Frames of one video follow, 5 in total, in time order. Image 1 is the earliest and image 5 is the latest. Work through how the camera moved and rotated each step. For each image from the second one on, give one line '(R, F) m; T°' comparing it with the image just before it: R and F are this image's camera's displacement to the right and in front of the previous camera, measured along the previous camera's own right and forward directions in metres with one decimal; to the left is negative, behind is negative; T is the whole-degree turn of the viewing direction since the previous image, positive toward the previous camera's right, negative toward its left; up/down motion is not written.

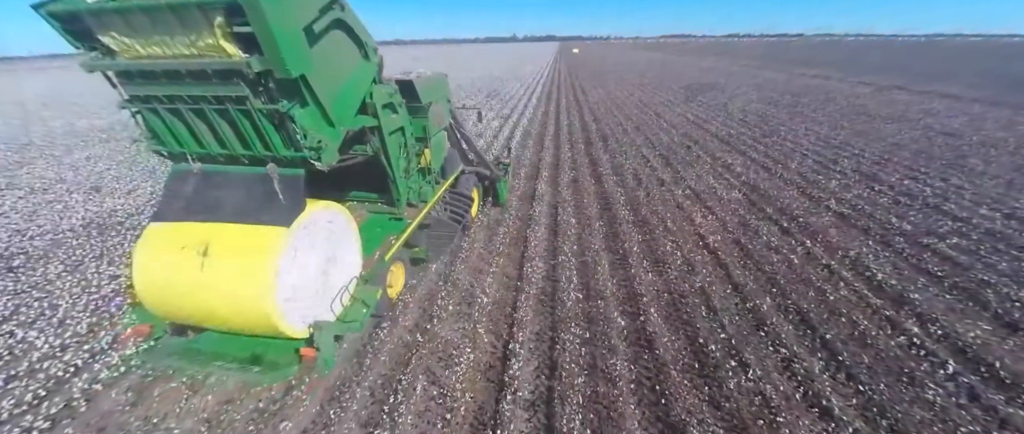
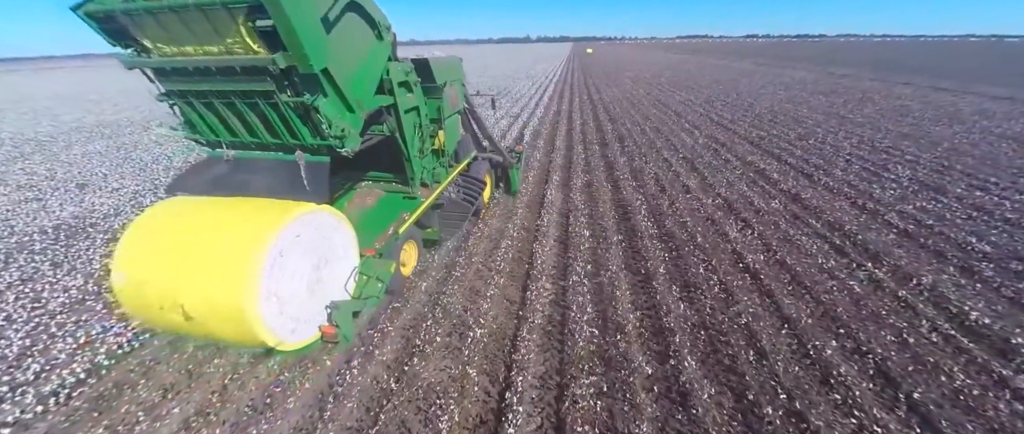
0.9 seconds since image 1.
(+0.1, +0.9) m; -2°
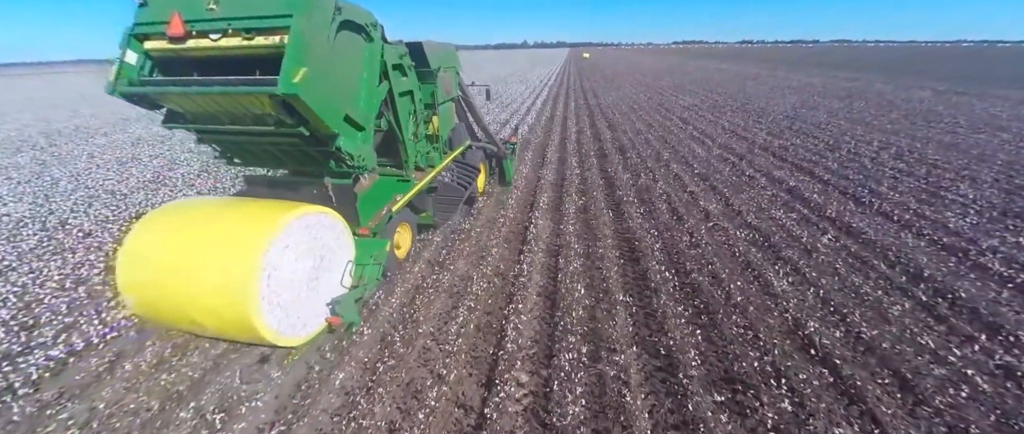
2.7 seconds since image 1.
(+0.4, +1.6) m; 0°
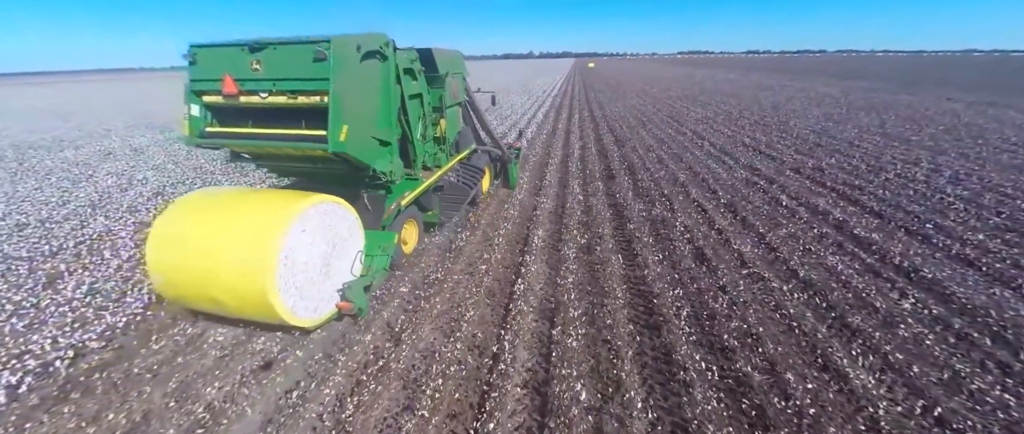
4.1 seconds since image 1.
(+0.3, +1.2) m; -1°
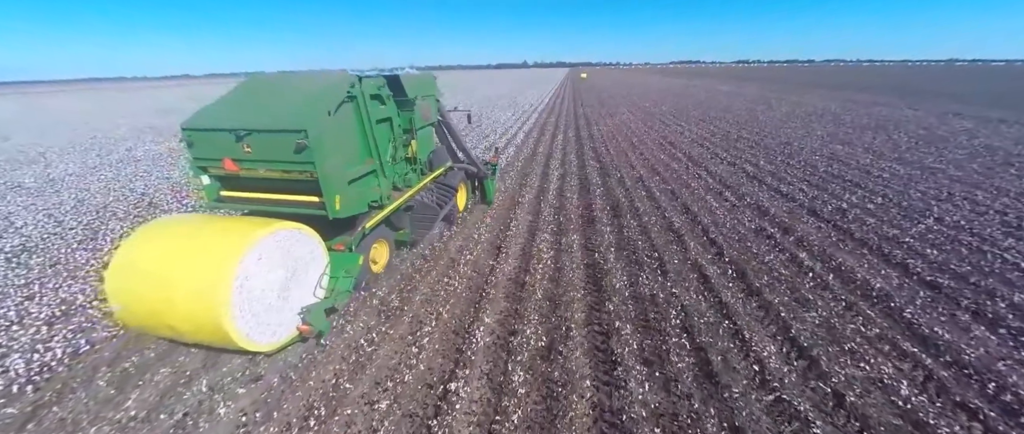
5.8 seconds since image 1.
(+0.8, +1.5) m; +1°
